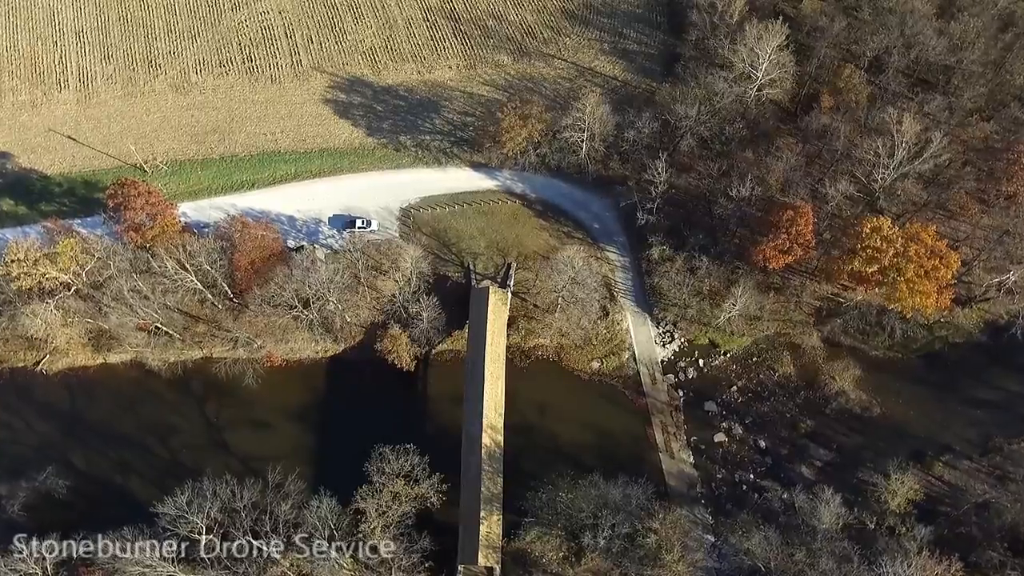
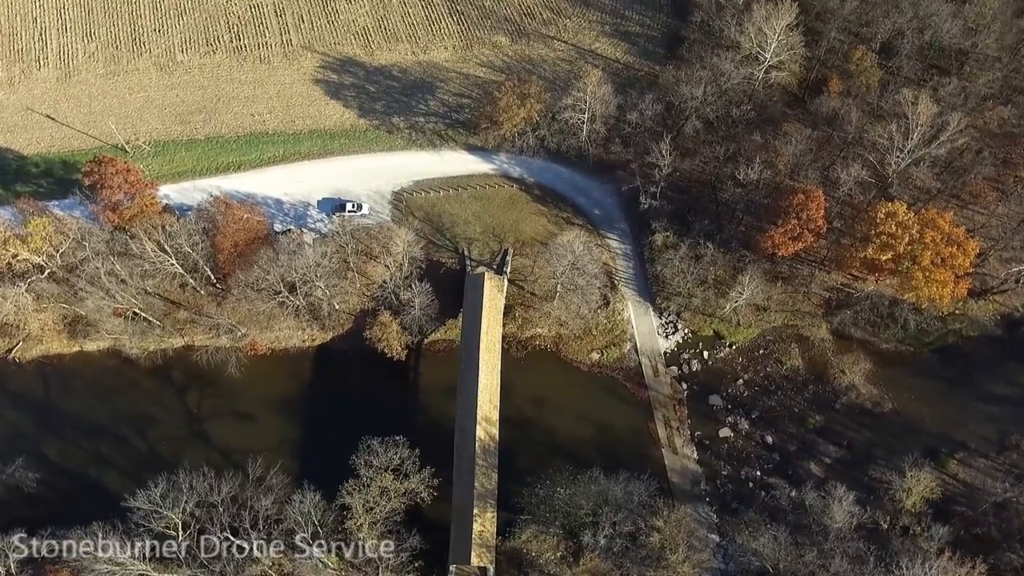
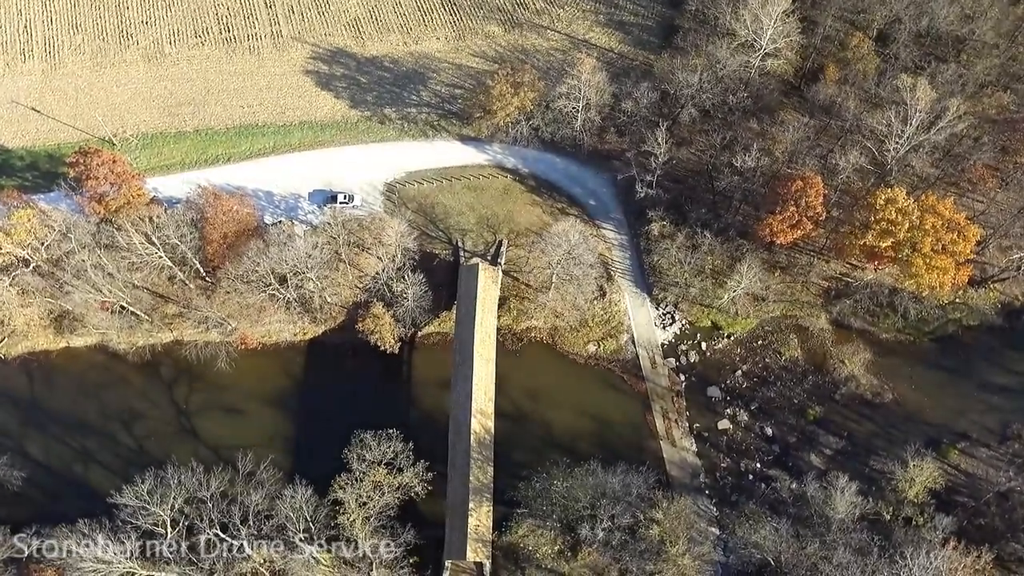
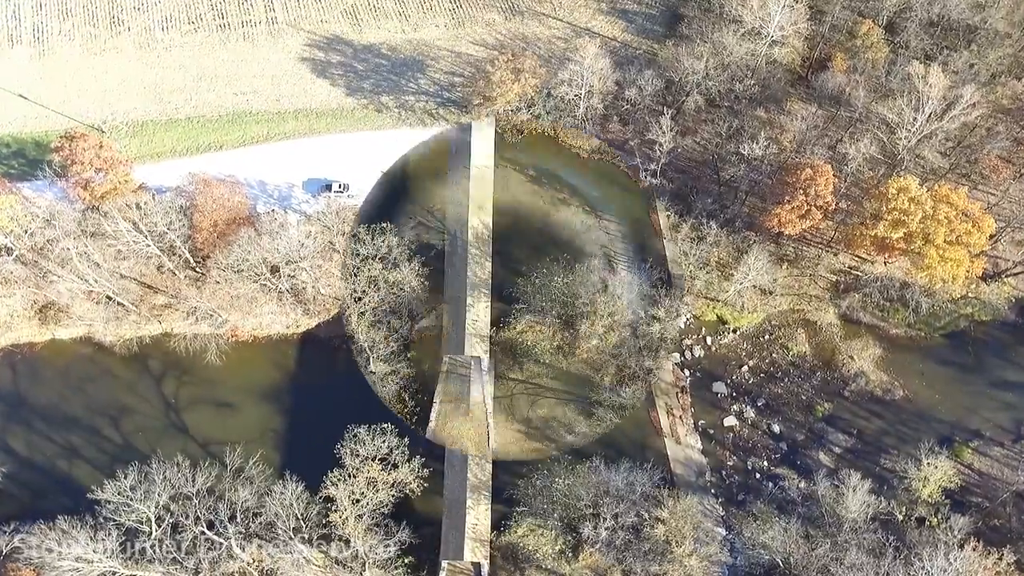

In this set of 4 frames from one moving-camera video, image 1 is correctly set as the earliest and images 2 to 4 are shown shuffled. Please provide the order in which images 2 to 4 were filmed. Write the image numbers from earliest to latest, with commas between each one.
2, 3, 4
